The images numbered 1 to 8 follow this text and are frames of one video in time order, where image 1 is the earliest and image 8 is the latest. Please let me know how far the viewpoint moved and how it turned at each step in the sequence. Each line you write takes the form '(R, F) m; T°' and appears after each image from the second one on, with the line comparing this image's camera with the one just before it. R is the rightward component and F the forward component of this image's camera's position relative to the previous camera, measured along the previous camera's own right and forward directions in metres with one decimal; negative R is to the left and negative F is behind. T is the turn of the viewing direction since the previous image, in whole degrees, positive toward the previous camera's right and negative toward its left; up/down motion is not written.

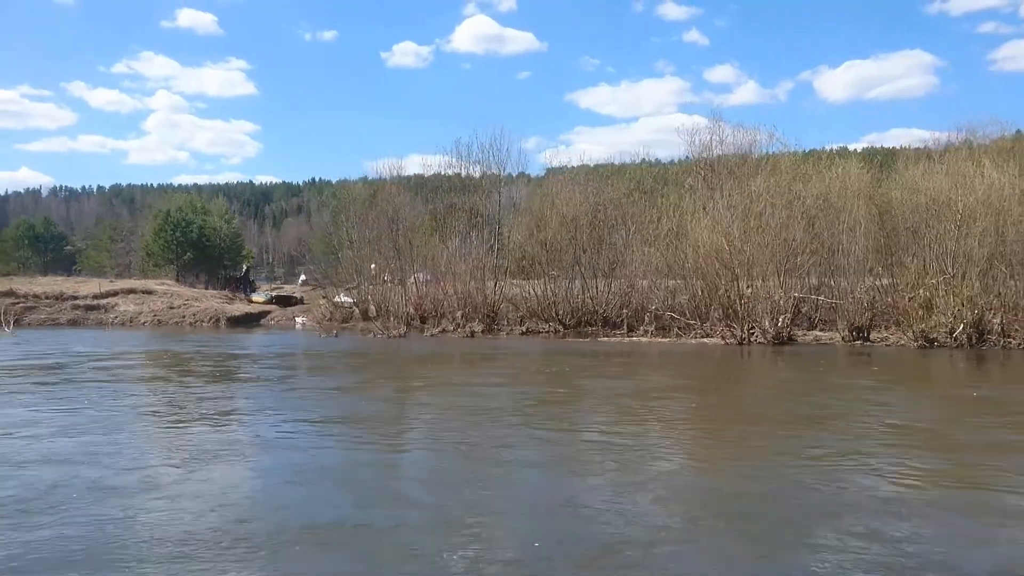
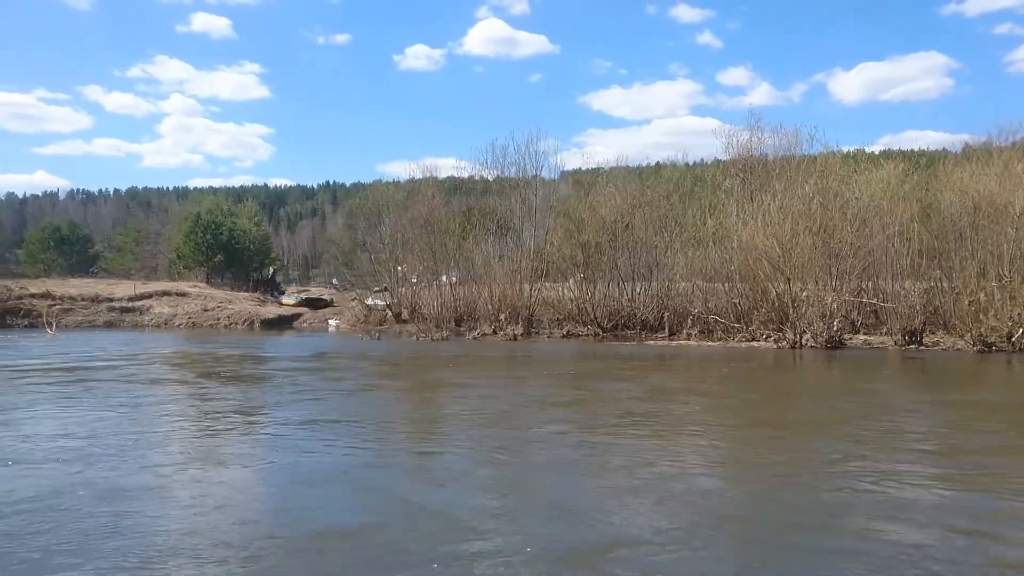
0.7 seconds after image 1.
(-0.8, +0.2) m; -1°
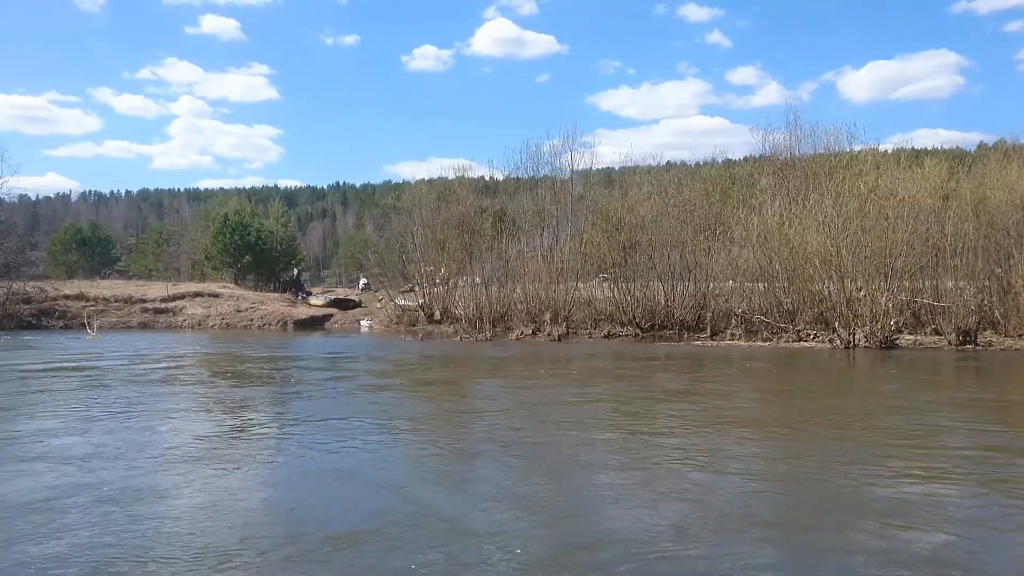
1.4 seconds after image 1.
(-0.9, +0.2) m; -1°
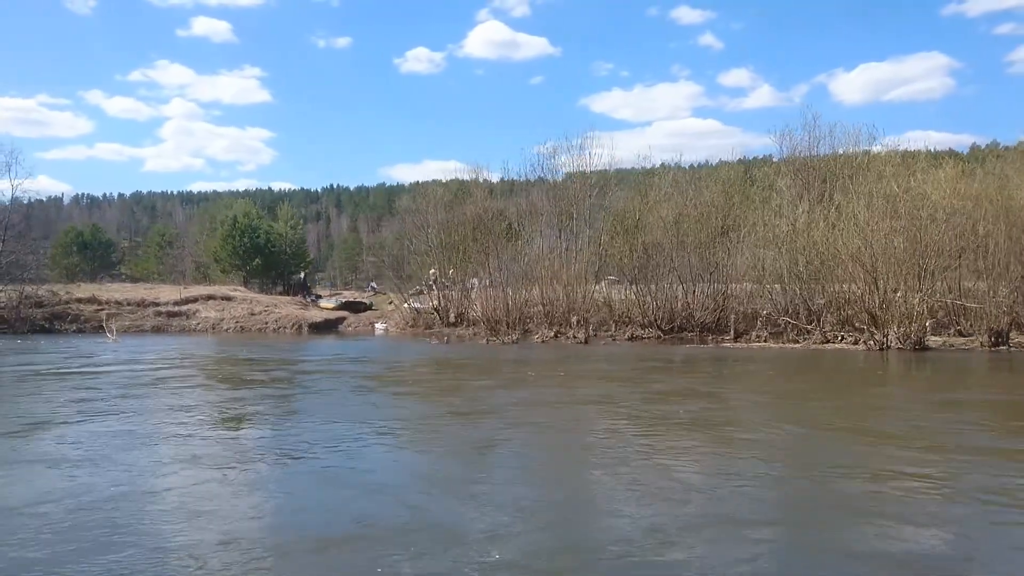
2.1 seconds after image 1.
(-0.8, +0.2) m; 0°
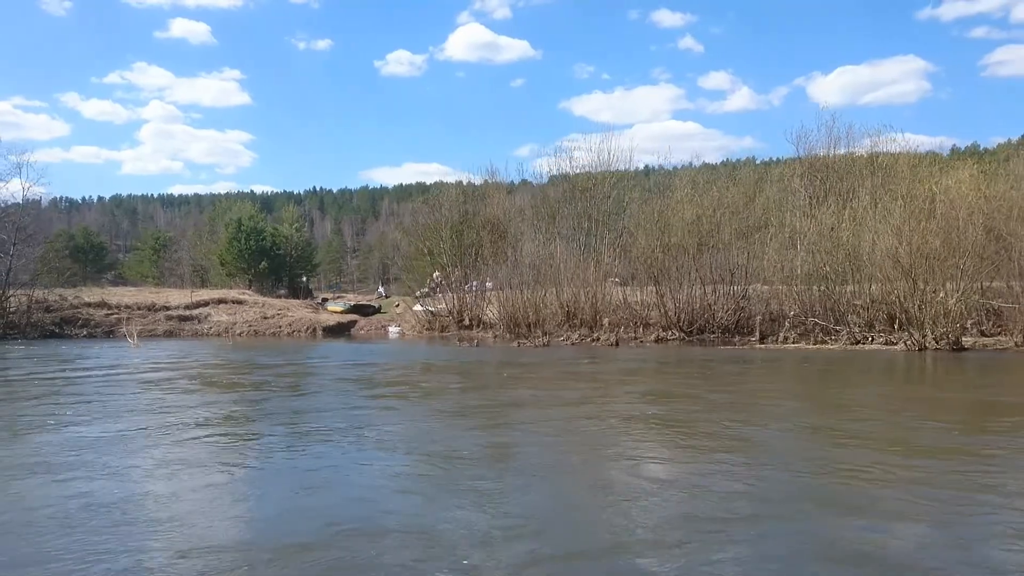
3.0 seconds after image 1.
(-1.1, +0.2) m; +1°
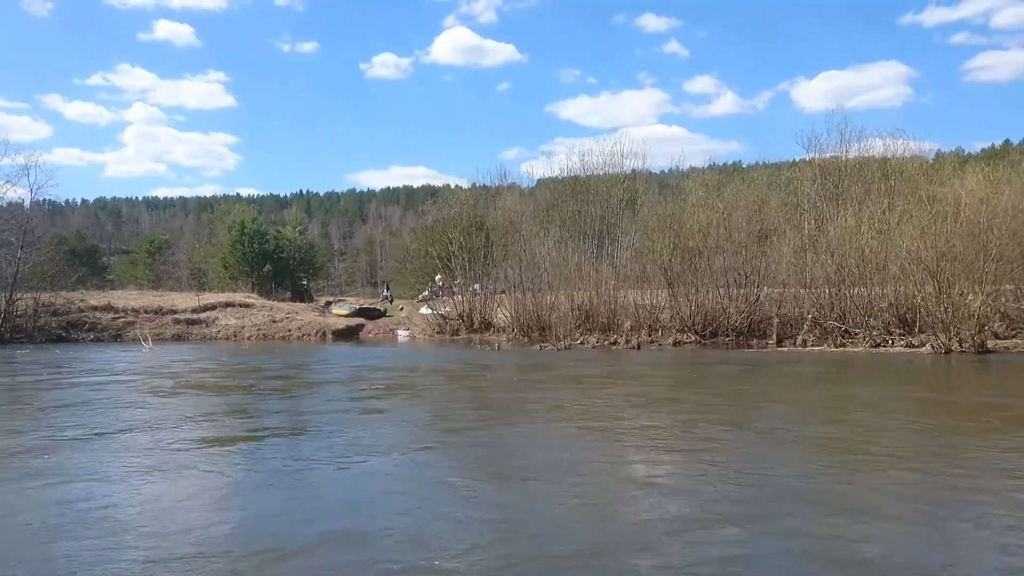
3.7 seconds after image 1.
(-0.8, +0.1) m; +1°
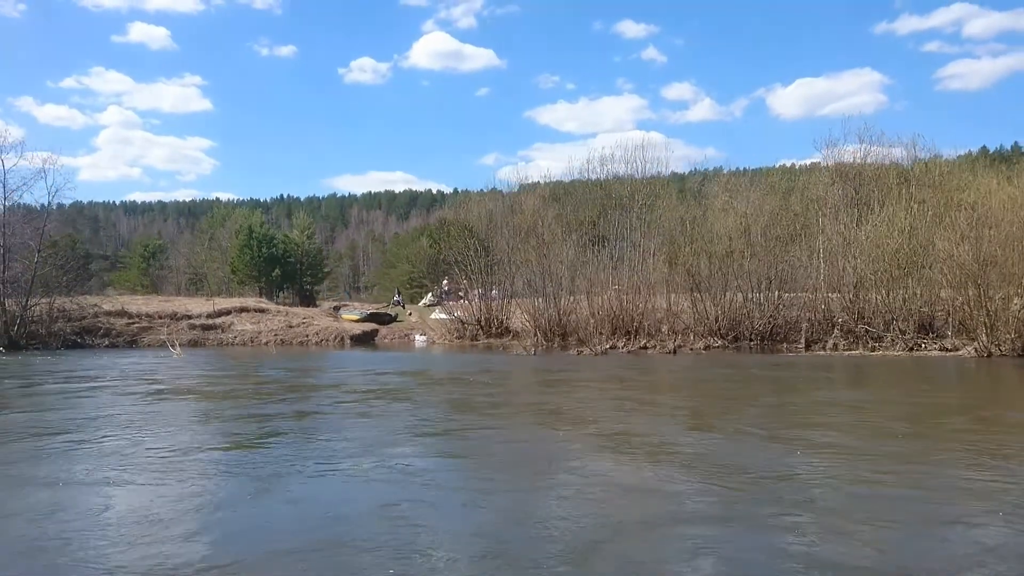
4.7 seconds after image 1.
(-1.3, +0.1) m; +1°
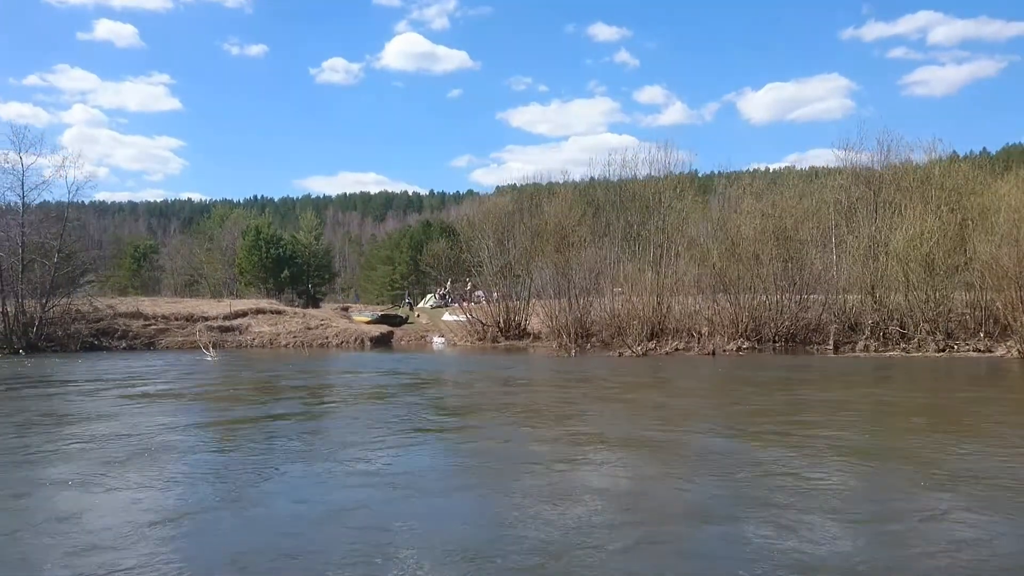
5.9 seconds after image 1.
(-1.5, 0.0) m; +2°
